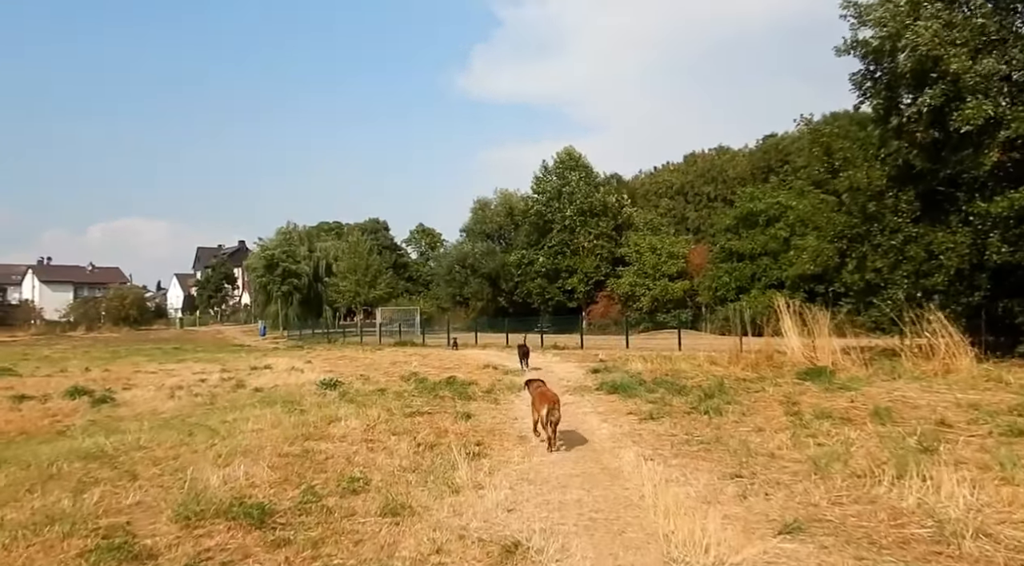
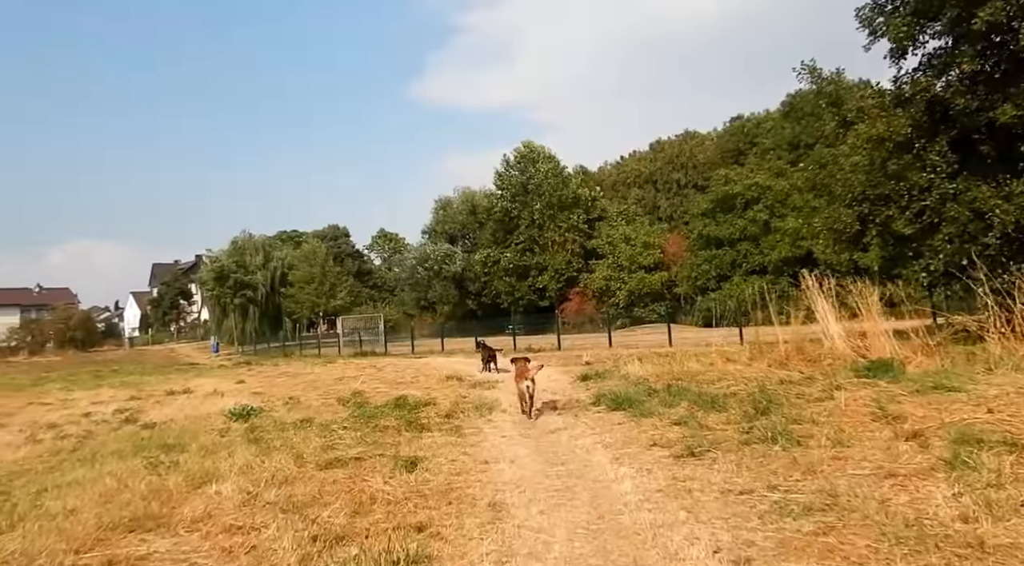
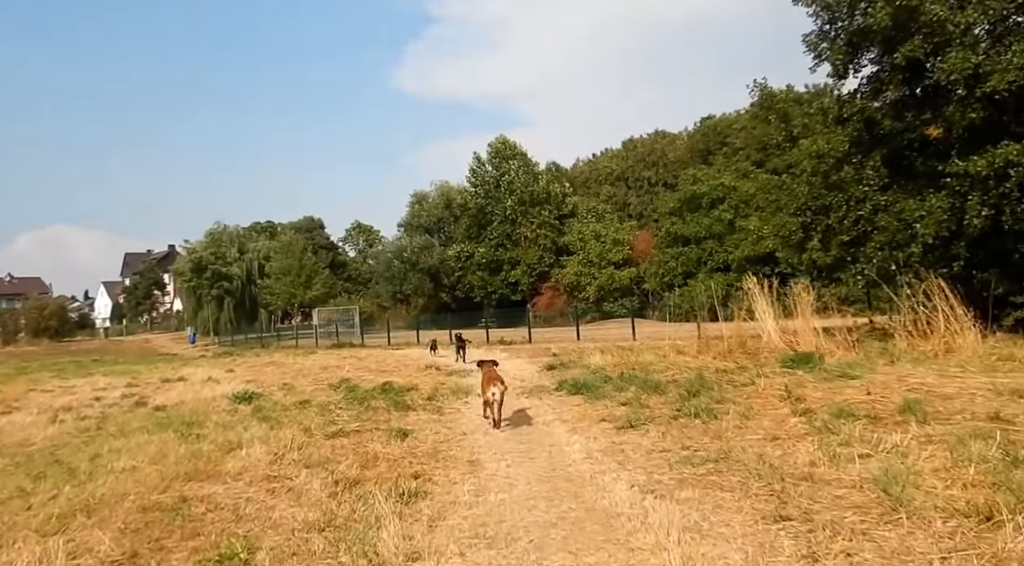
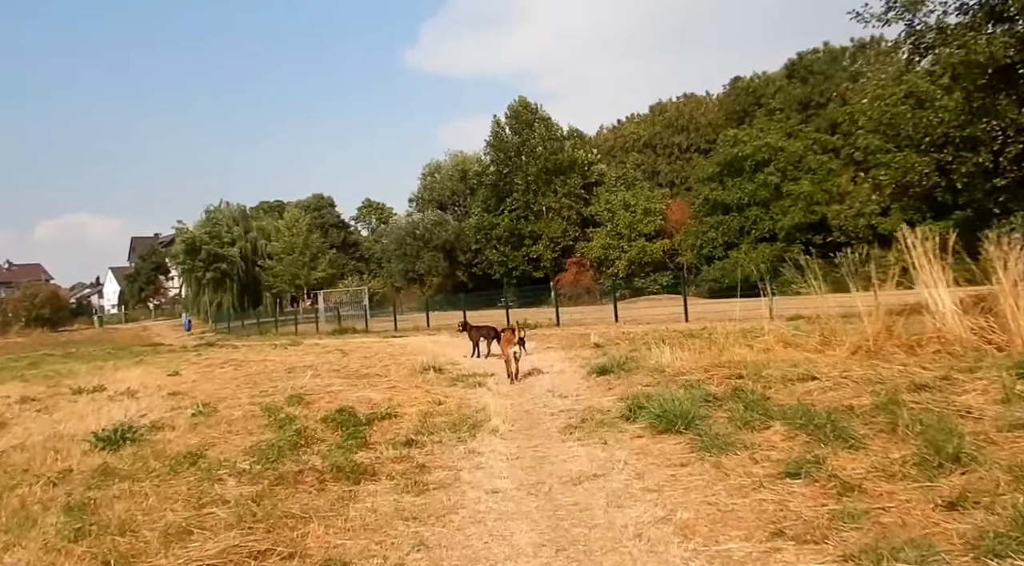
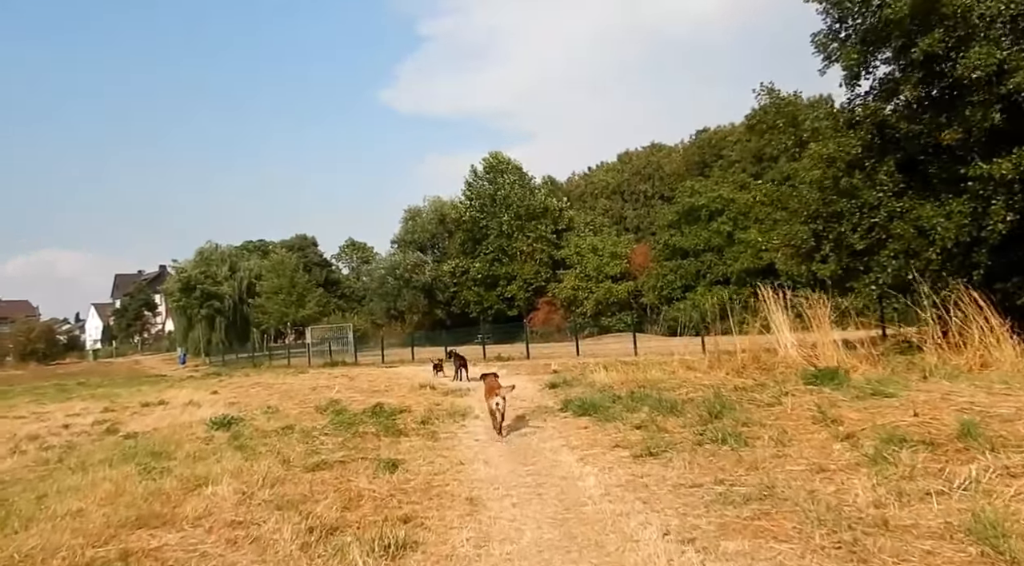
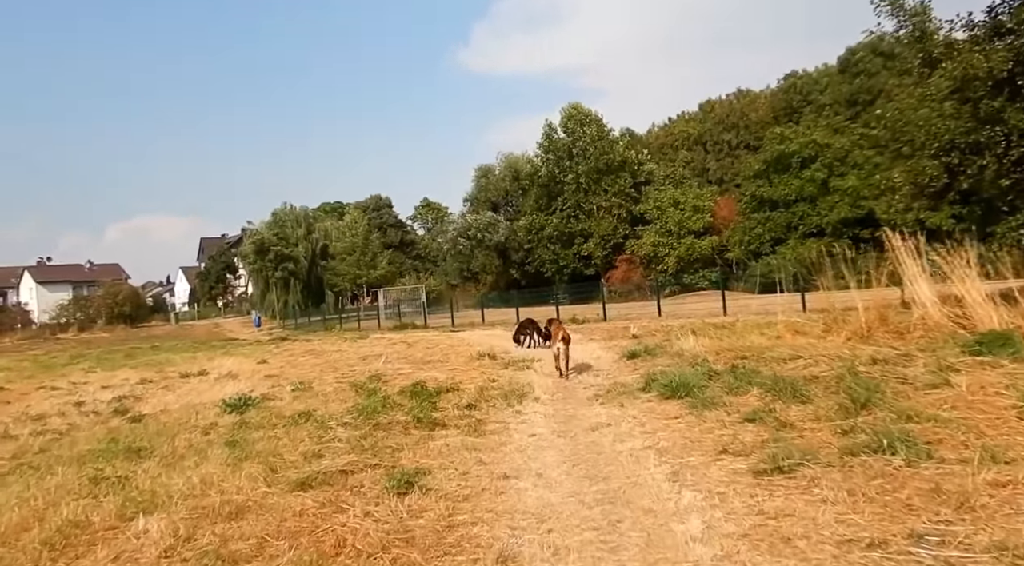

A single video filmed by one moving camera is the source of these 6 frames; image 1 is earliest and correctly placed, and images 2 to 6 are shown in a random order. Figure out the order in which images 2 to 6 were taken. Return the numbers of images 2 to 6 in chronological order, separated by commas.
3, 5, 2, 6, 4
